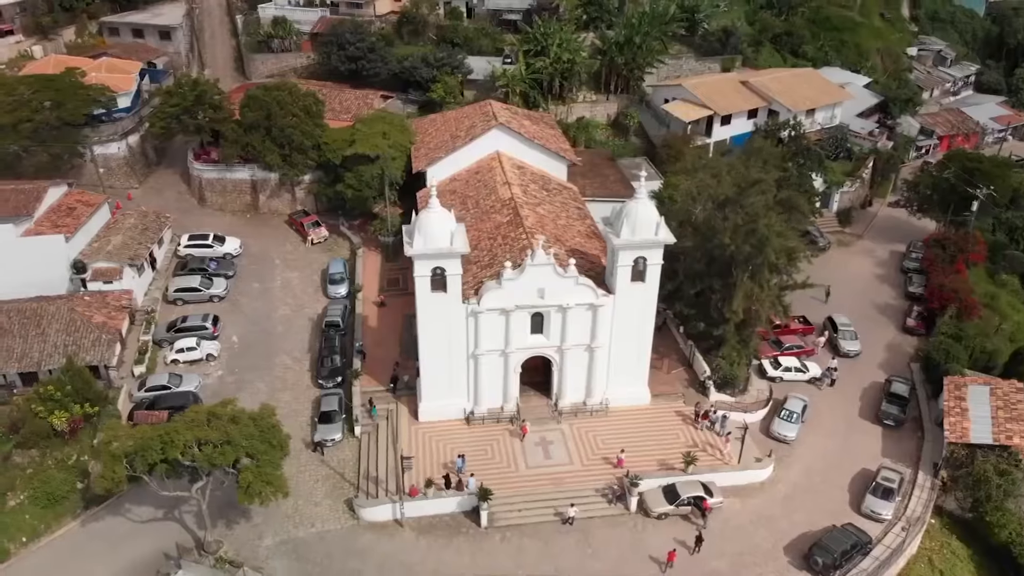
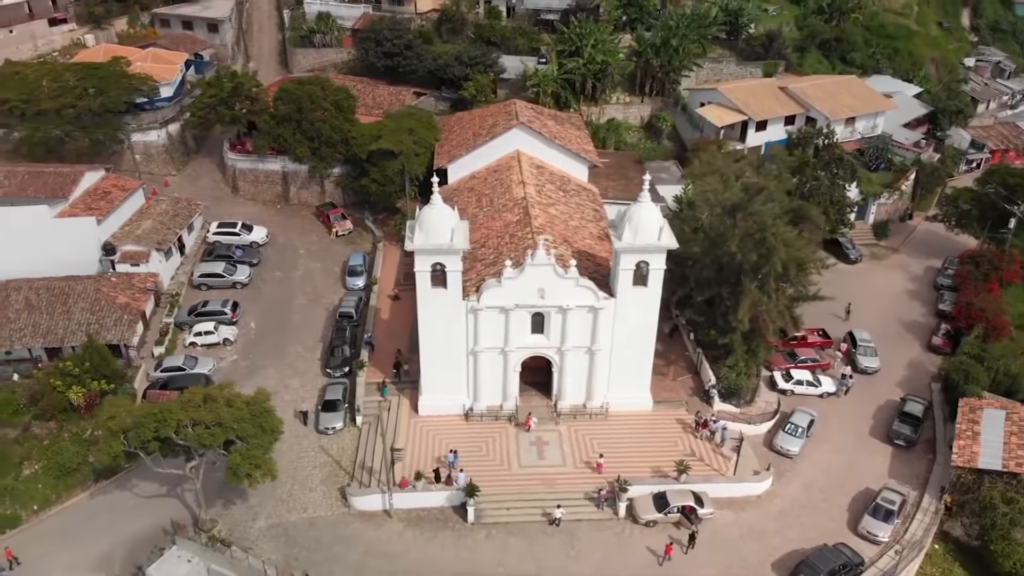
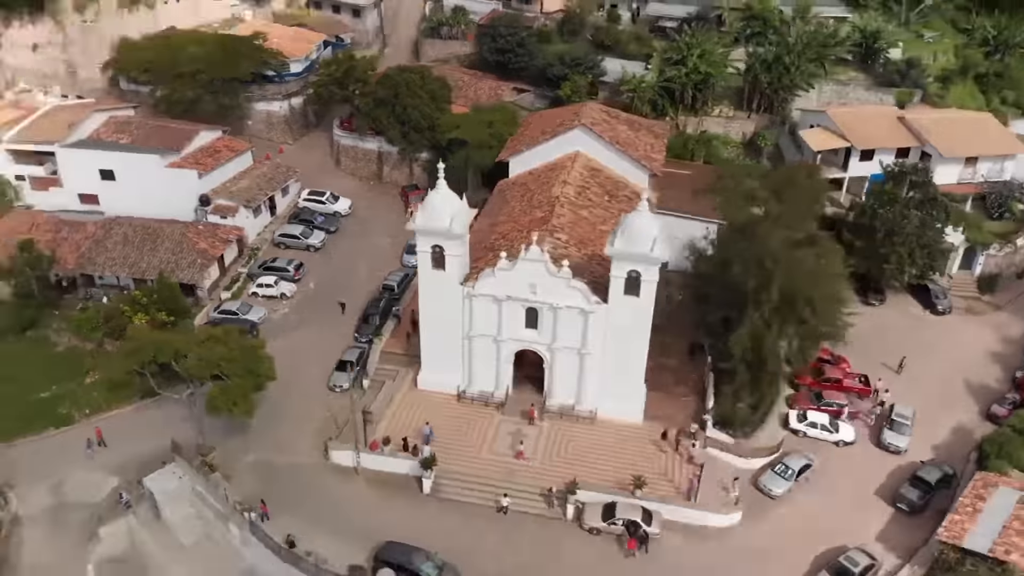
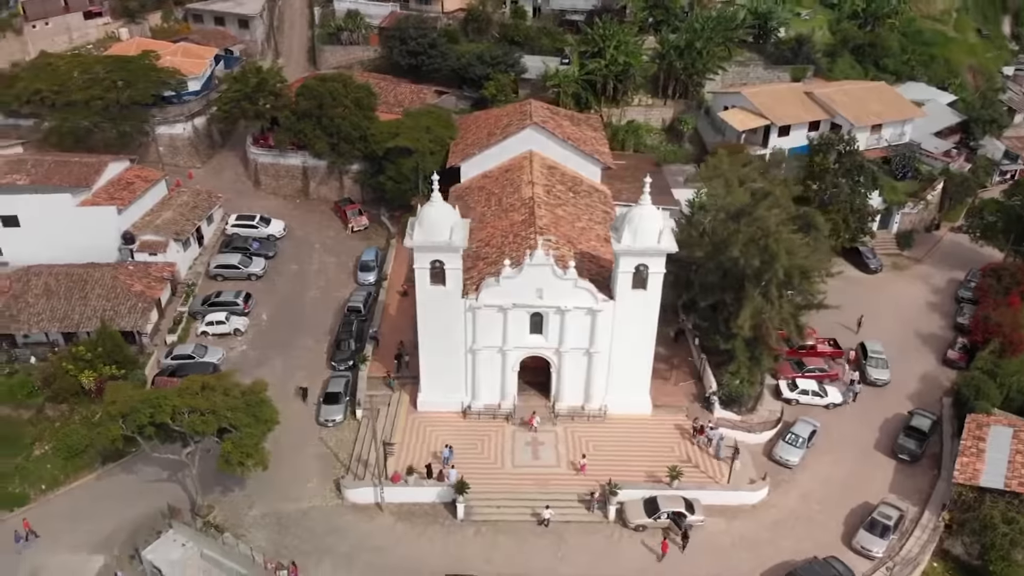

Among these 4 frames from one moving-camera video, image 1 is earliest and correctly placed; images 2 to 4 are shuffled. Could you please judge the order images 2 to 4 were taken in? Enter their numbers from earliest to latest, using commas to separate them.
2, 4, 3
